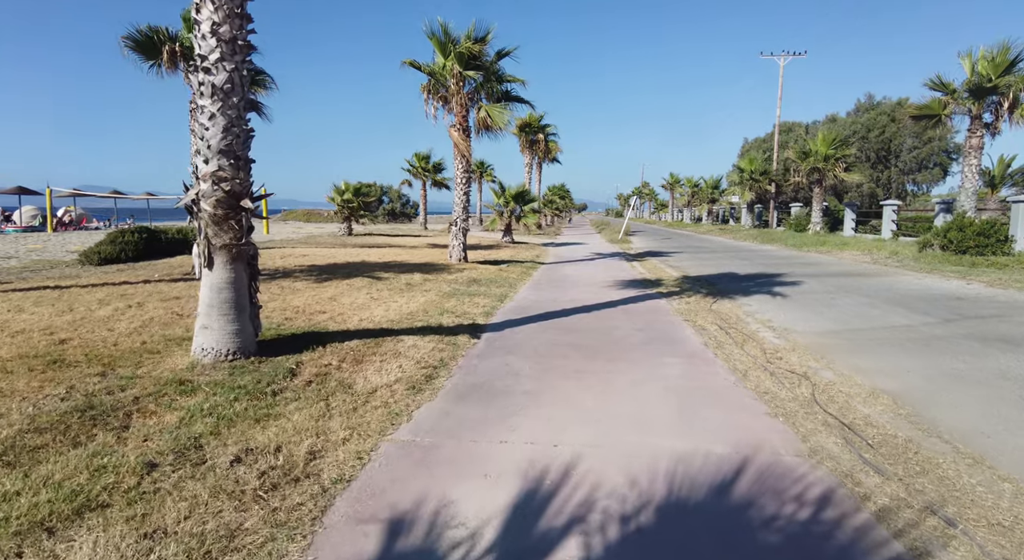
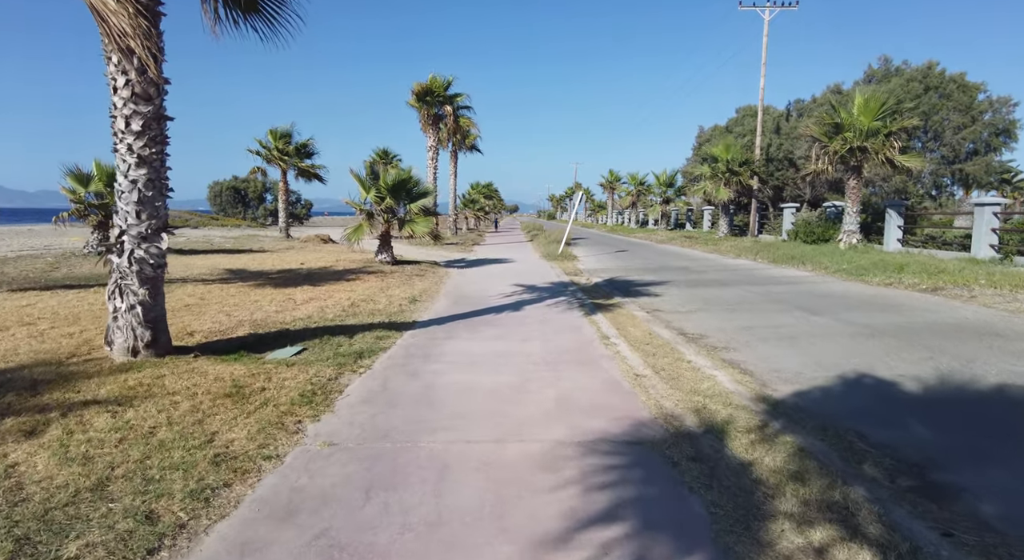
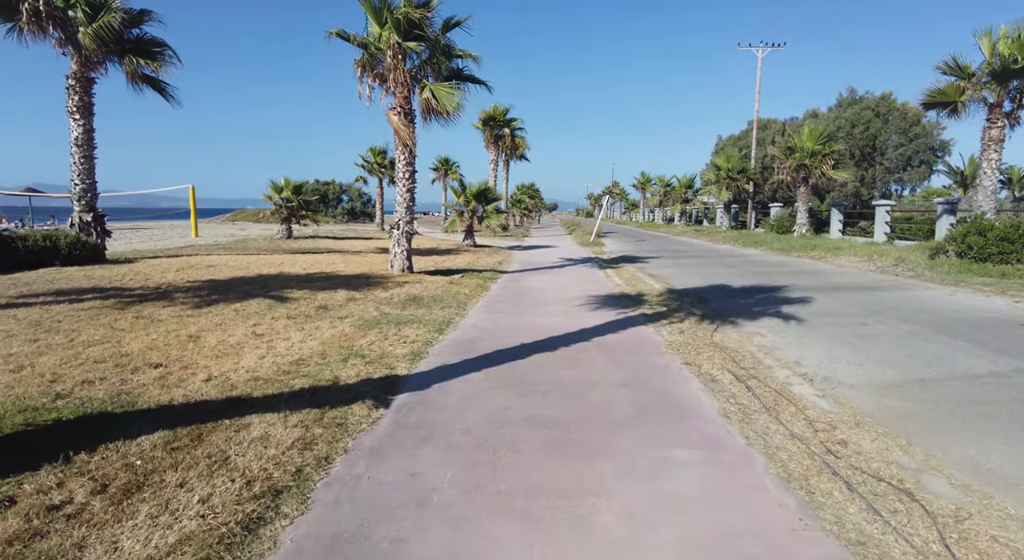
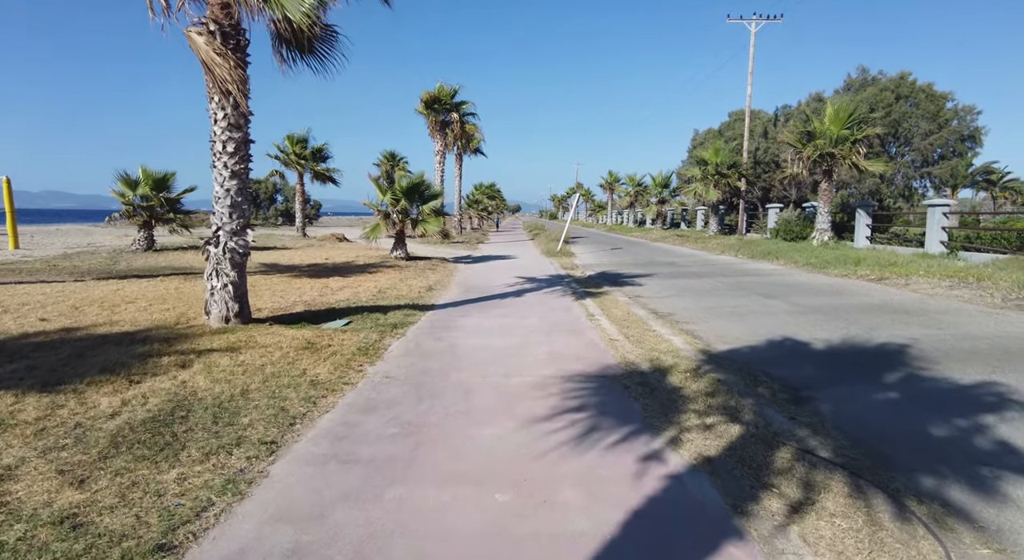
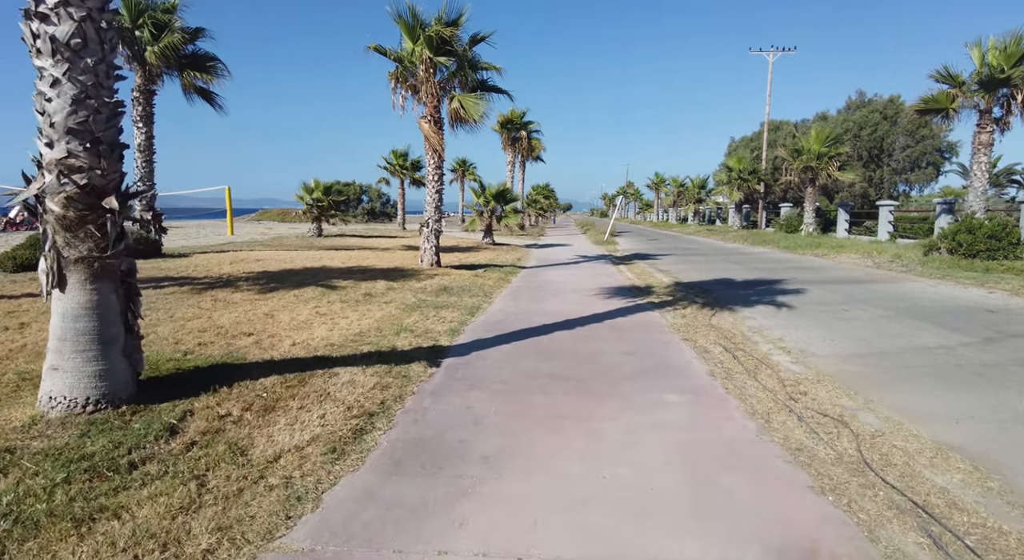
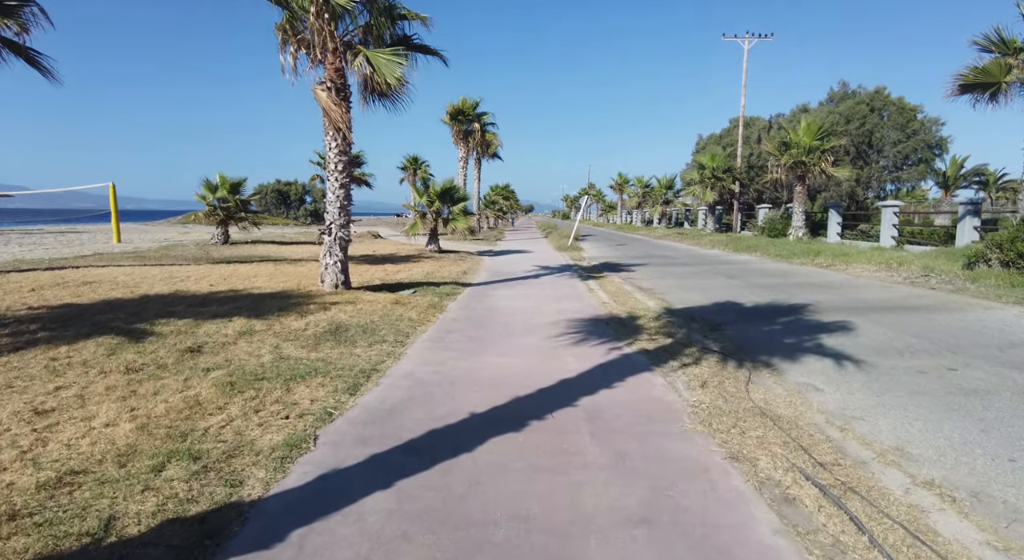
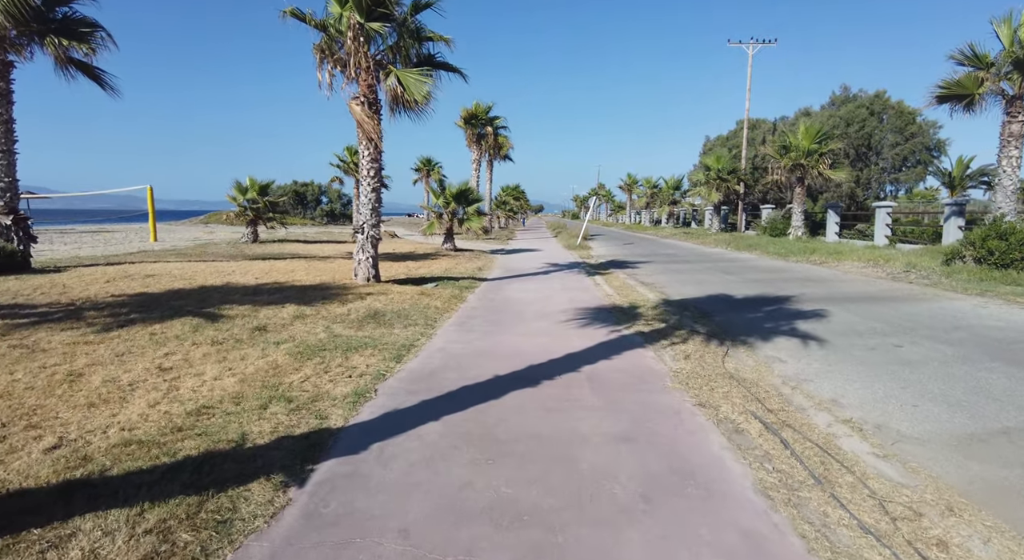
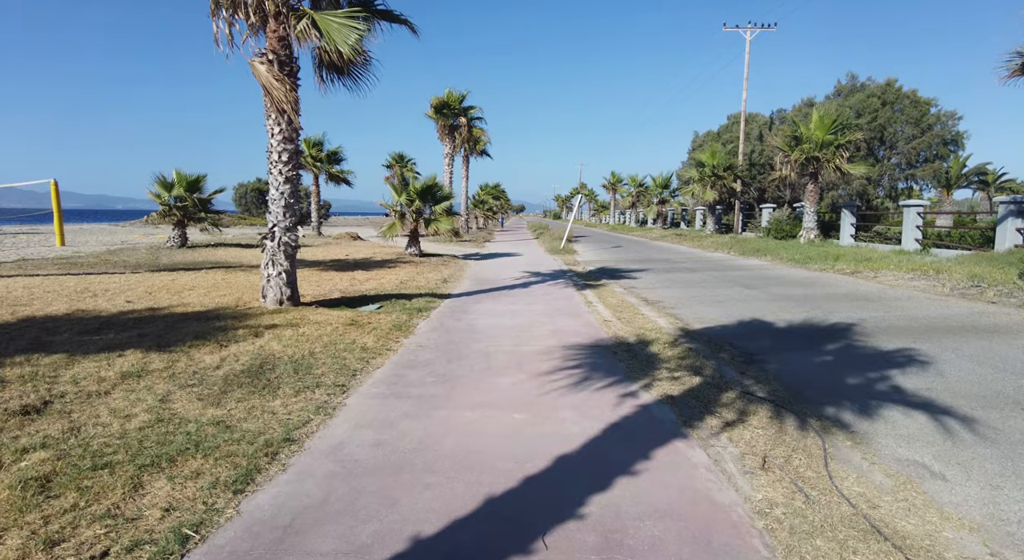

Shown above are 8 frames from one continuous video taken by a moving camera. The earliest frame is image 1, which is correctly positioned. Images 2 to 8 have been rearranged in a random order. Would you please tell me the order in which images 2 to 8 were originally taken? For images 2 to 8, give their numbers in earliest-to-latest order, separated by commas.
5, 3, 7, 6, 8, 4, 2
